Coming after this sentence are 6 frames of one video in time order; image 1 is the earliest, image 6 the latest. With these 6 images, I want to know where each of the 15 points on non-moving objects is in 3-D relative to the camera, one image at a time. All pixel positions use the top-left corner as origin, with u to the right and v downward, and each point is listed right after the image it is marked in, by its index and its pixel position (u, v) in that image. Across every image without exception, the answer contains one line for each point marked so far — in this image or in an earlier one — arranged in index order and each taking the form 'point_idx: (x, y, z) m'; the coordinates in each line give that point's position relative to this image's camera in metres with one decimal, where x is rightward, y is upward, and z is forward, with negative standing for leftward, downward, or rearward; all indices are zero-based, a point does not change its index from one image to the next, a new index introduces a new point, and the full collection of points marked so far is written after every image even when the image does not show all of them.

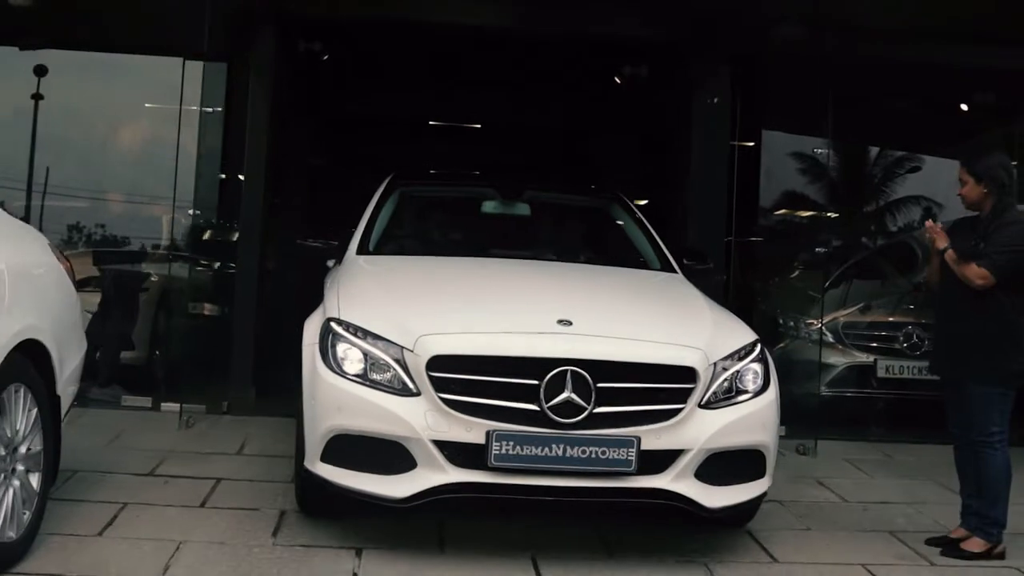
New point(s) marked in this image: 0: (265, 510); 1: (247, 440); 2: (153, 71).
0: (-1.0, -0.9, +4.1) m
1: (-1.3, -0.8, +5.2) m
2: (-2.4, +1.4, +6.6) m
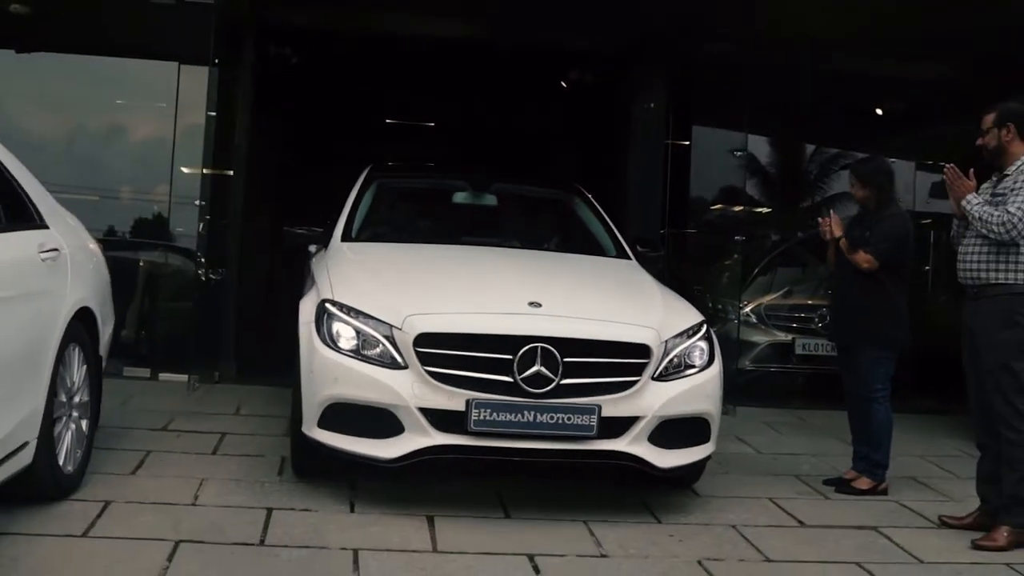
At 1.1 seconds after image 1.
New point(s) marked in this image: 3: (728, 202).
0: (-1.2, -0.8, +4.9) m
1: (-1.5, -0.7, +5.9) m
2: (-2.7, +1.5, +7.2) m
3: (+1.8, +0.8, +8.3) m
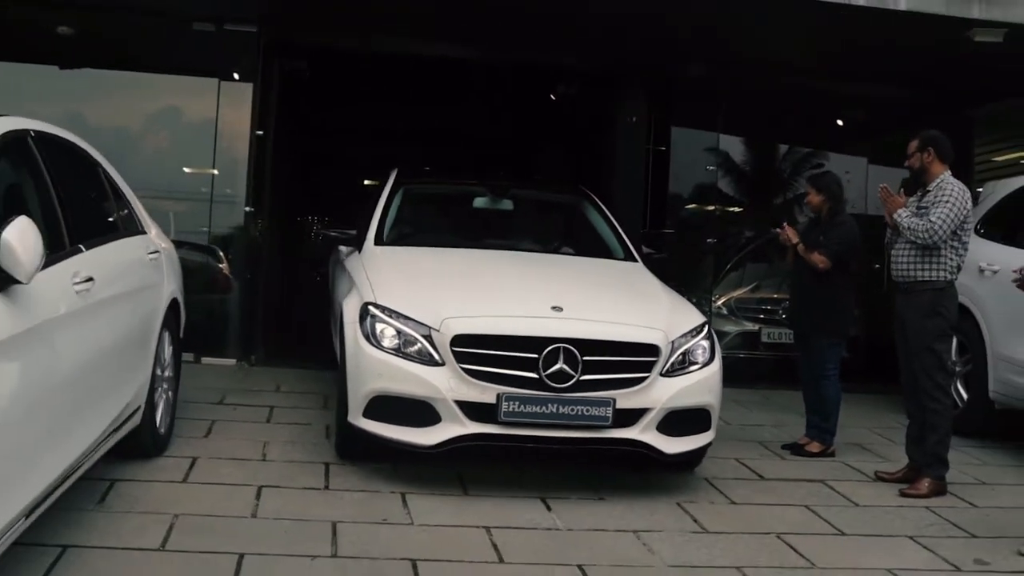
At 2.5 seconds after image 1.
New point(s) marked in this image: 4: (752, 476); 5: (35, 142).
0: (-1.1, -0.8, +5.7) m
1: (-1.5, -0.6, +6.8) m
2: (-2.7, +1.6, +8.1) m
3: (+1.7, +0.8, +9.2) m
4: (+1.3, -1.0, +5.5) m
5: (-1.8, +0.5, +3.8) m
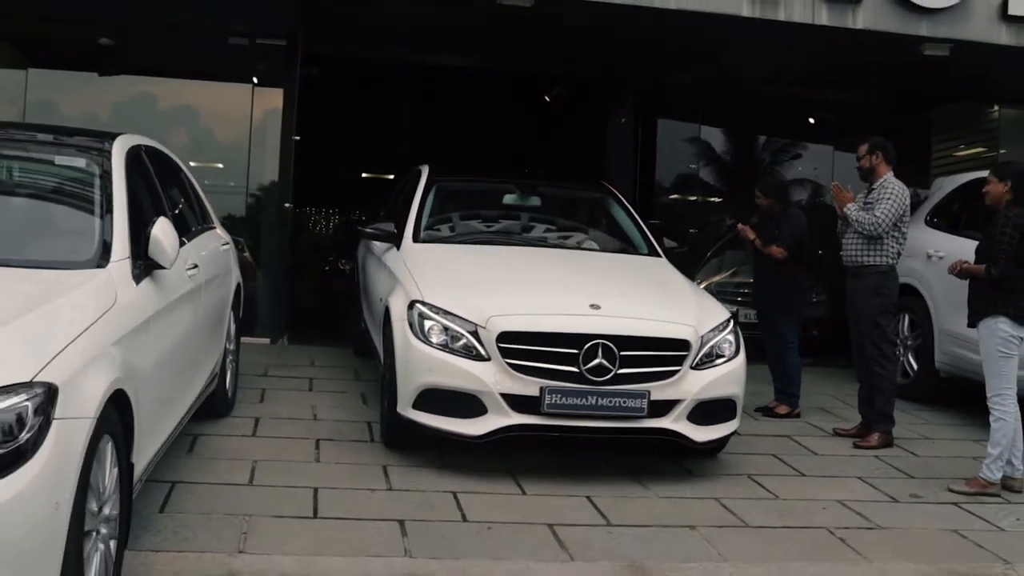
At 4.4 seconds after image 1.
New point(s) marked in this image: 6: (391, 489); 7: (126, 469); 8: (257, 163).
0: (-1.0, -0.7, +6.6) m
1: (-1.5, -0.5, +7.6) m
2: (-2.7, +1.7, +8.9) m
3: (+1.7, +1.0, +10.1) m
4: (+1.4, -0.9, +6.4) m
5: (-1.7, +0.6, +4.6) m
6: (-0.6, -0.9, +4.7) m
7: (-1.2, -0.6, +3.2) m
8: (-2.2, +1.1, +8.9) m
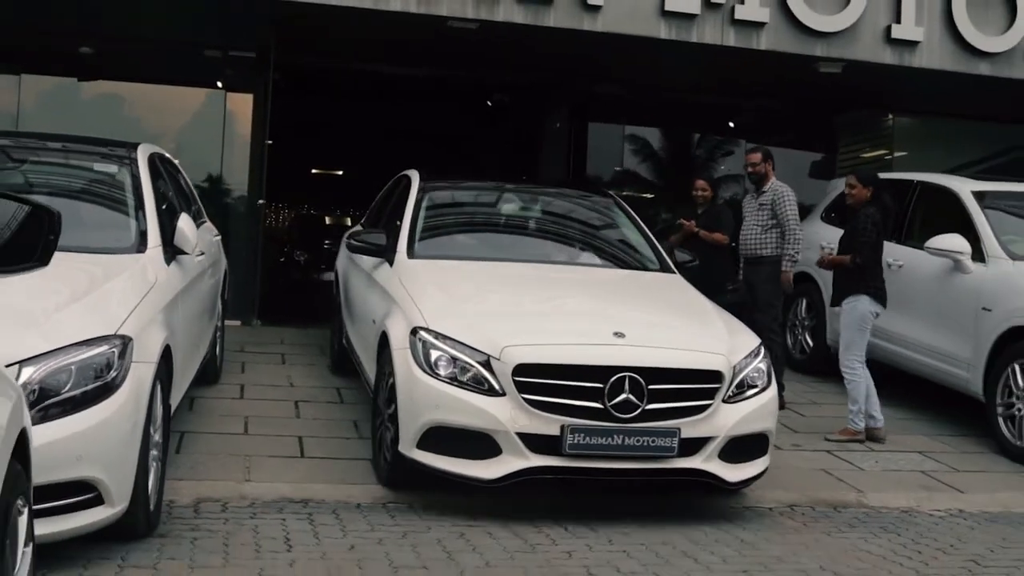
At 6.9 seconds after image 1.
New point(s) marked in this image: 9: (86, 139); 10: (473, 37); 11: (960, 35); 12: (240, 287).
0: (-1.4, -0.6, +7.6) m
1: (-1.9, -0.4, +8.6) m
2: (-3.2, +1.8, +9.7) m
3: (+1.1, +1.1, +11.2) m
4: (+1.0, -0.8, +7.5) m
5: (-1.9, +0.7, +5.6) m
6: (-0.8, -0.8, +5.7) m
7: (-1.4, -0.5, +4.1) m
8: (-2.7, +1.2, +9.7) m
9: (-2.2, +0.8, +5.3) m
10: (-0.3, +2.2, +9.0) m
11: (+4.0, +2.2, +9.1) m
12: (-2.7, 0.0, +9.7) m
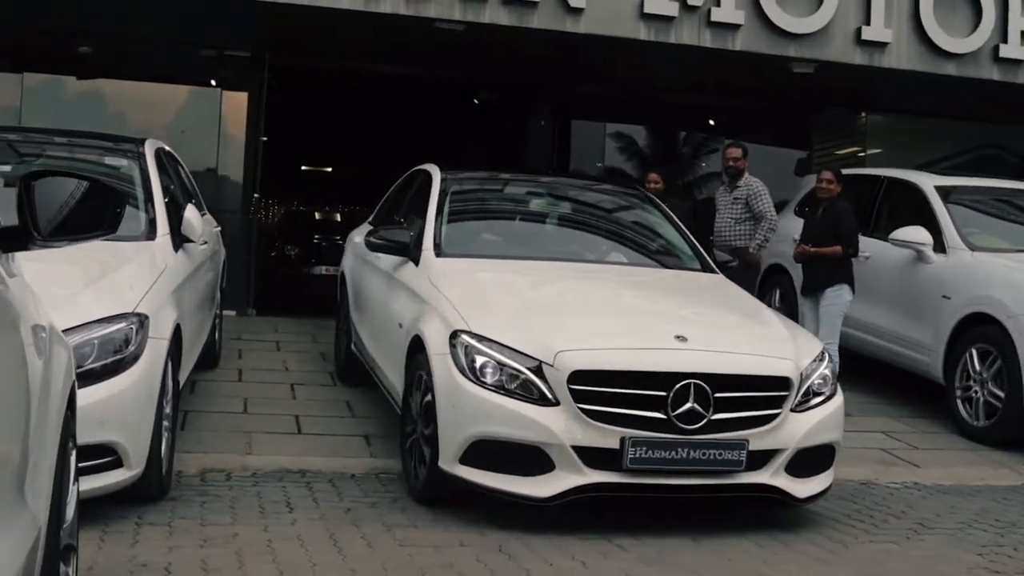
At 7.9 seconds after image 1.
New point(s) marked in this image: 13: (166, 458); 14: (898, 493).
0: (-1.5, -0.5, +7.9) m
1: (-2.1, -0.3, +8.9) m
2: (-3.3, +1.9, +10.0) m
3: (+1.0, +1.2, +11.6) m
4: (+0.9, -0.7, +7.9) m
5: (-2.0, +0.8, +5.9) m
6: (-0.9, -0.8, +6.0) m
7: (-1.5, -0.4, +4.5) m
8: (-2.9, +1.3, +10.1) m
9: (-2.3, +0.9, +5.7) m
10: (-0.5, +2.3, +9.4) m
11: (+3.9, +2.3, +9.5) m
12: (-2.8, +0.1, +10.0) m
13: (-1.4, -0.7, +4.3) m
14: (+2.1, -1.1, +5.6) m
